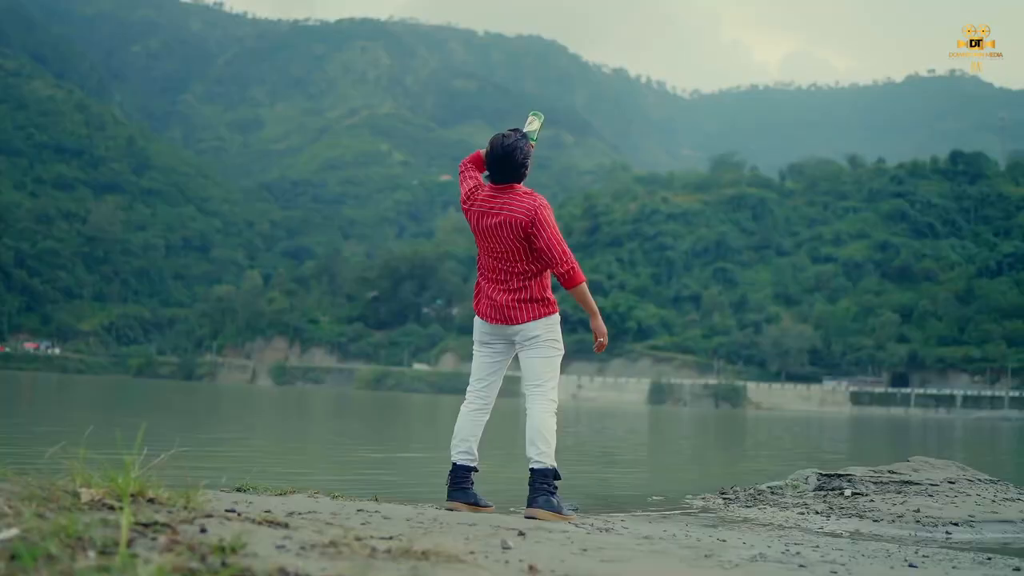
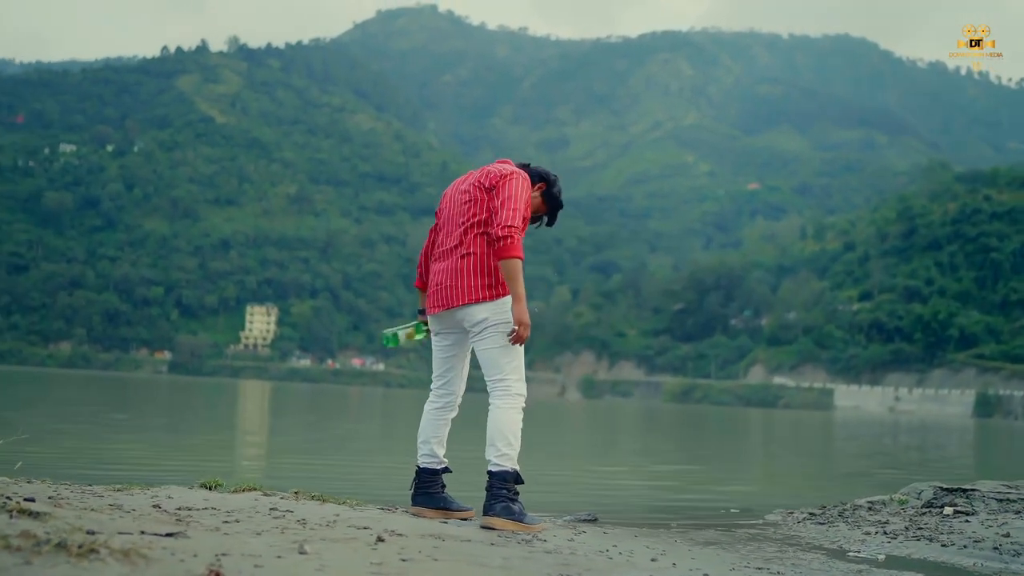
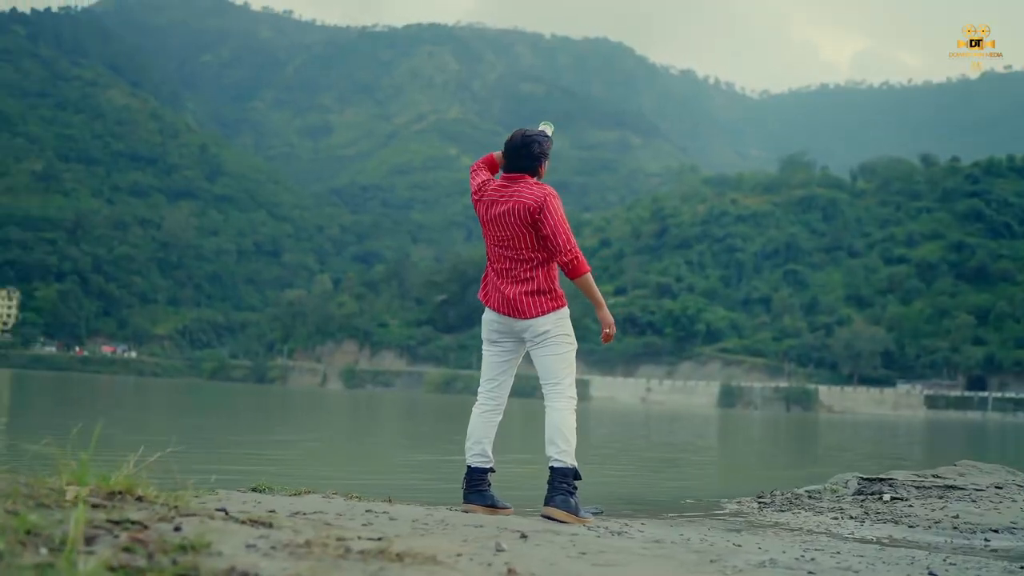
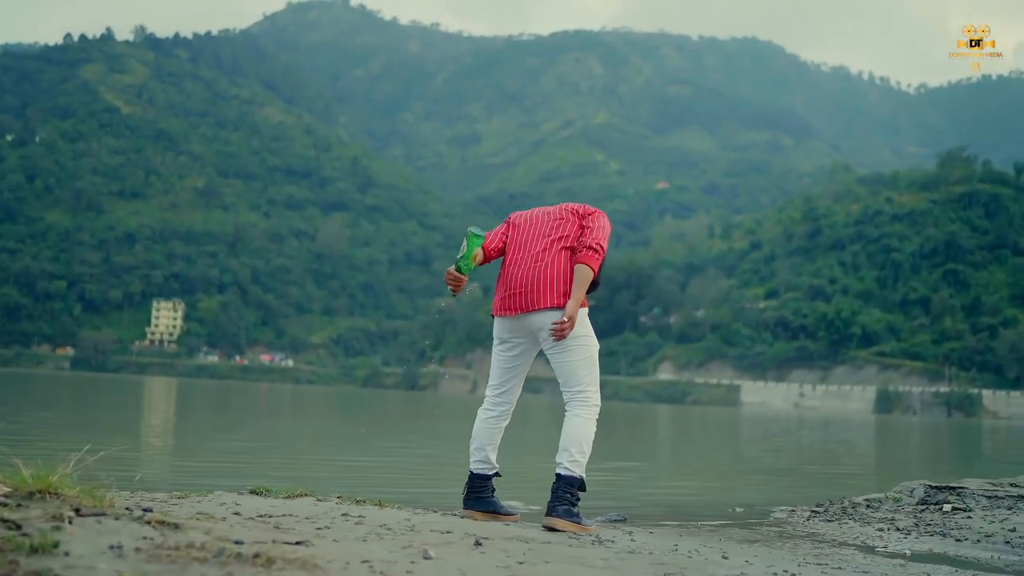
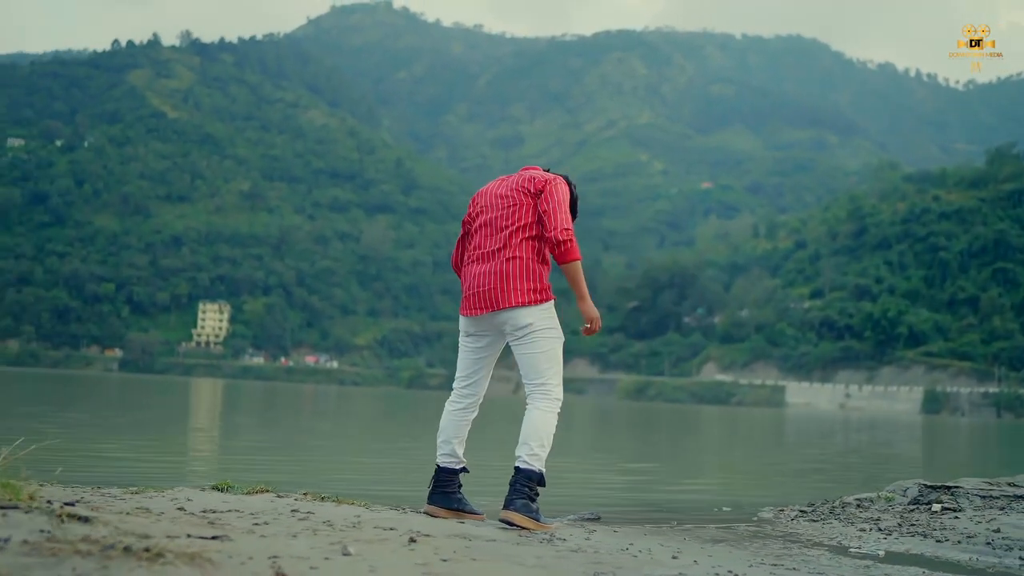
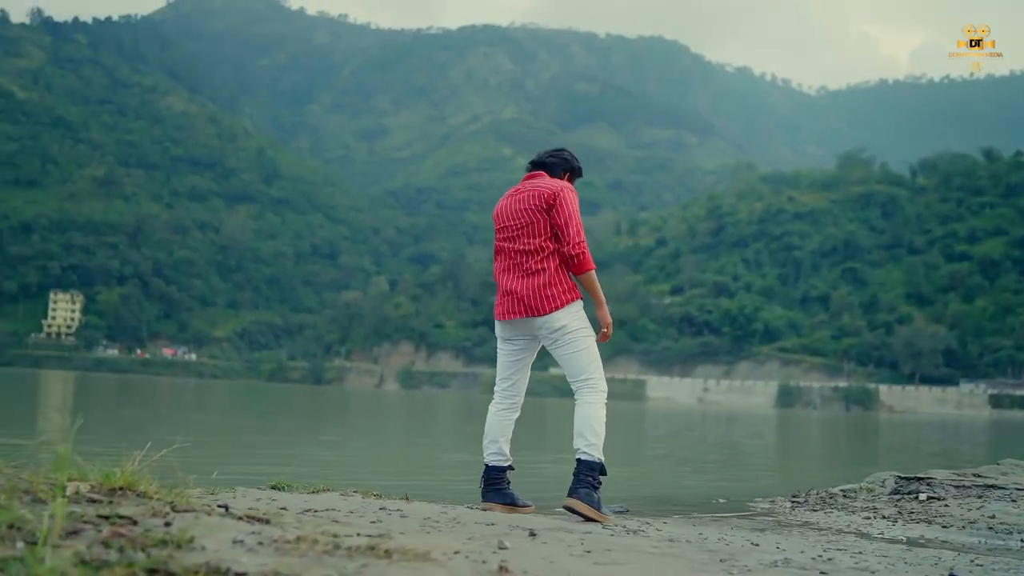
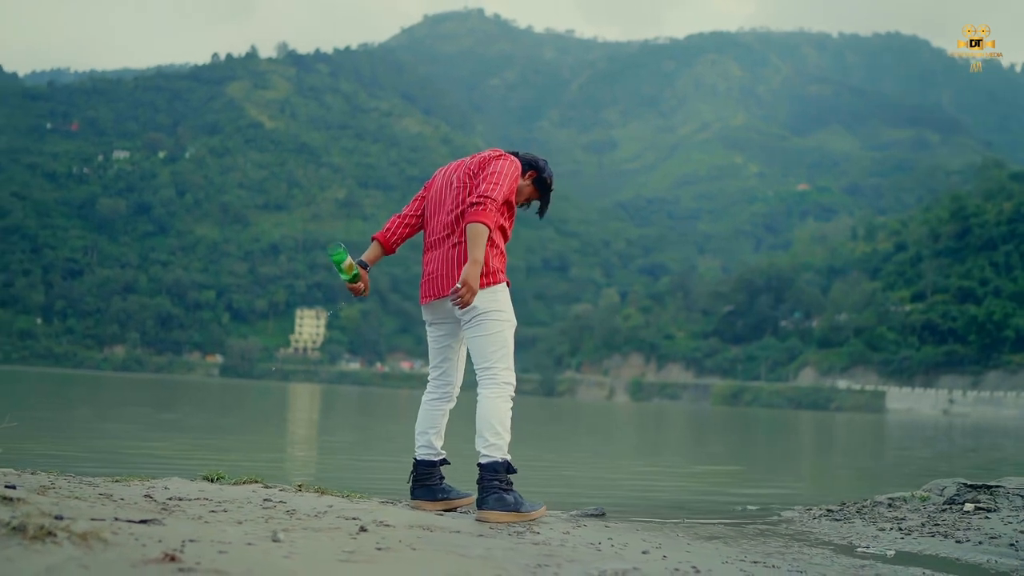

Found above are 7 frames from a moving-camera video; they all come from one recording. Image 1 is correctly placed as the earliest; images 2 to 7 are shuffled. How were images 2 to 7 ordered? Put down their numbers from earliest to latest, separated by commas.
3, 6, 4, 5, 2, 7
